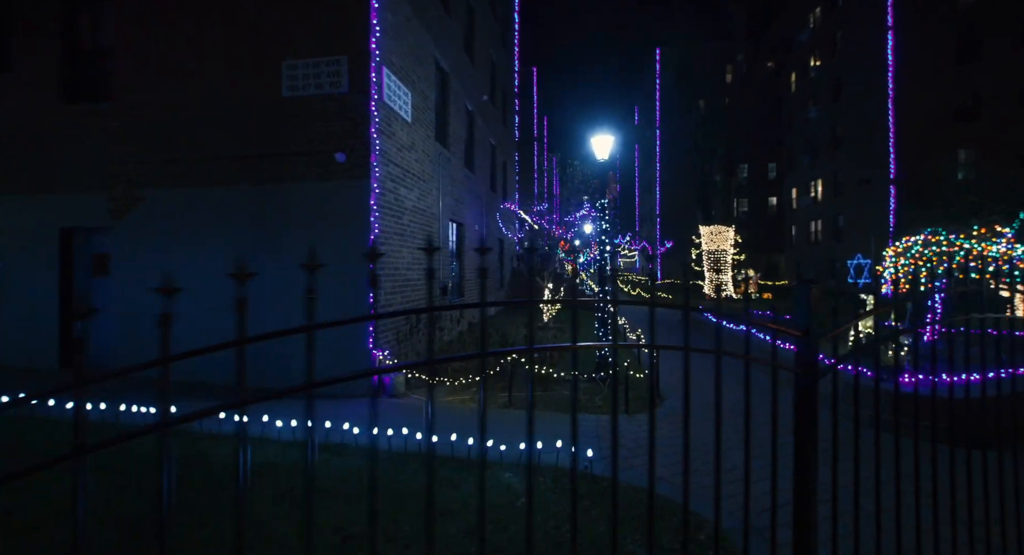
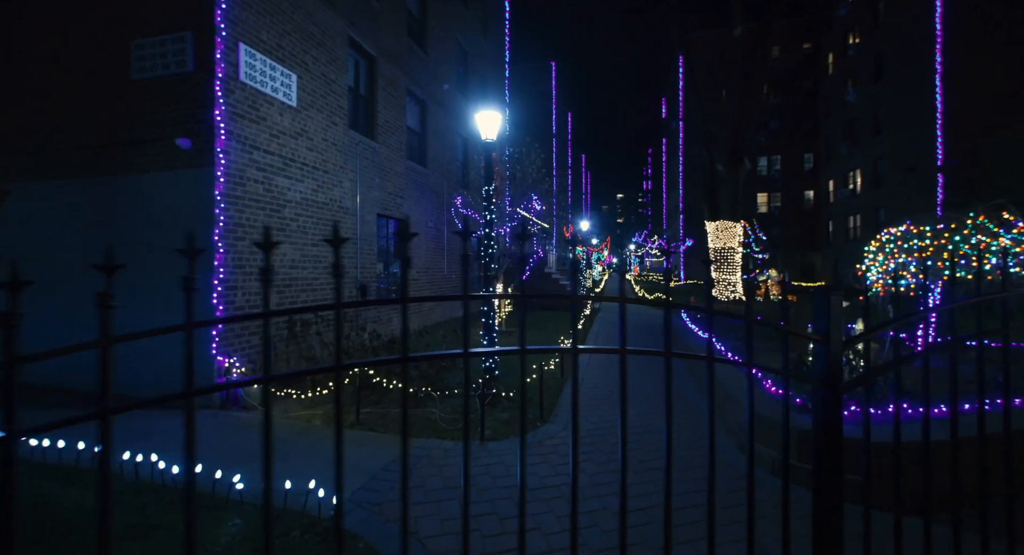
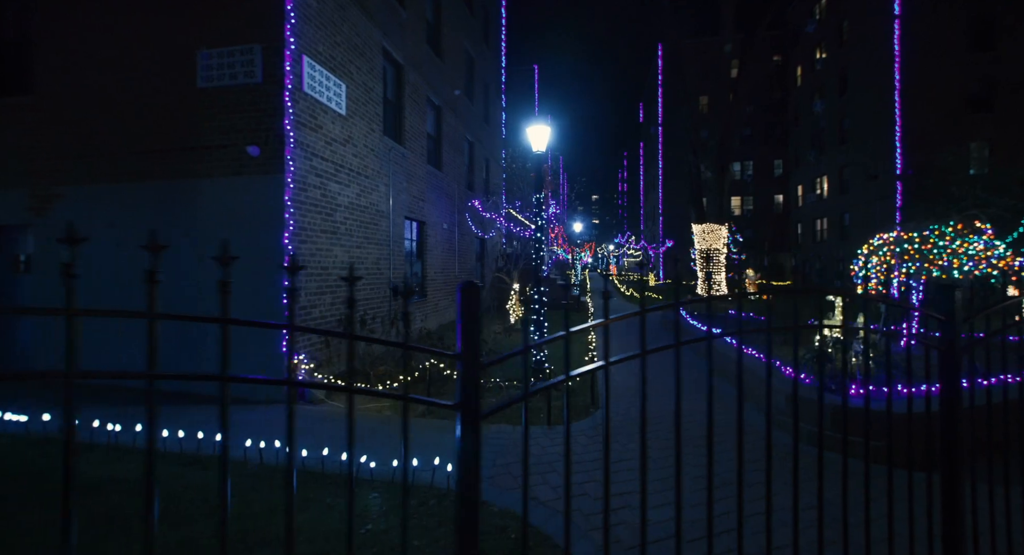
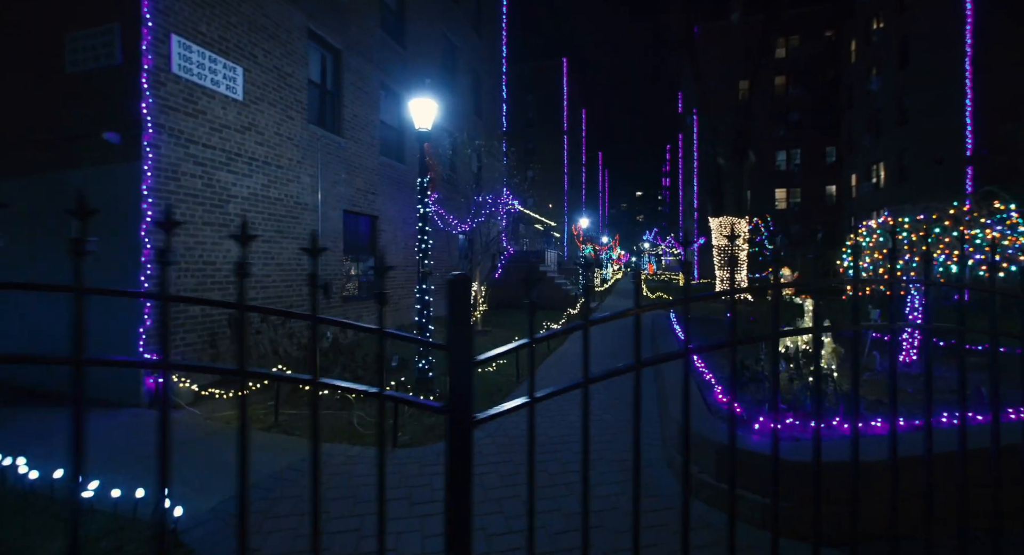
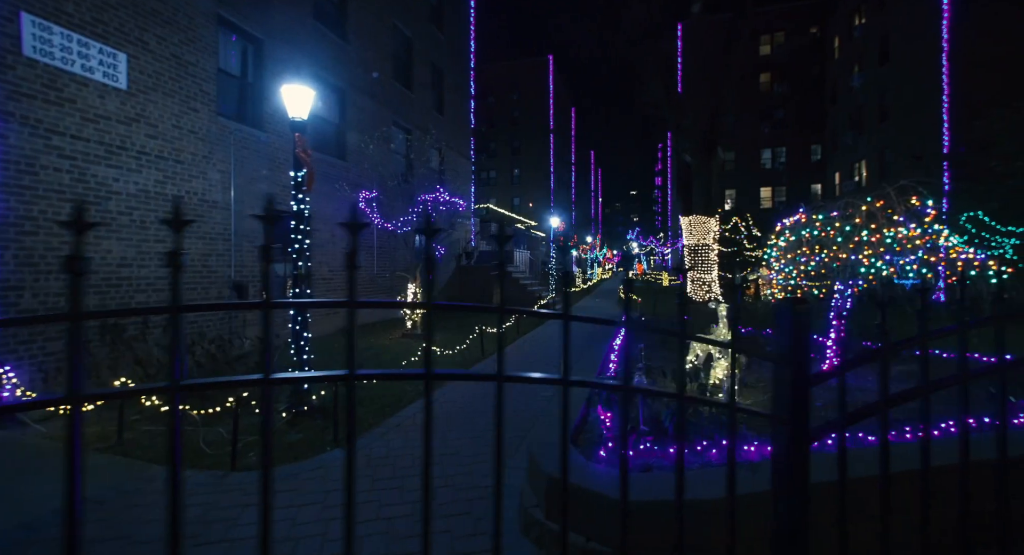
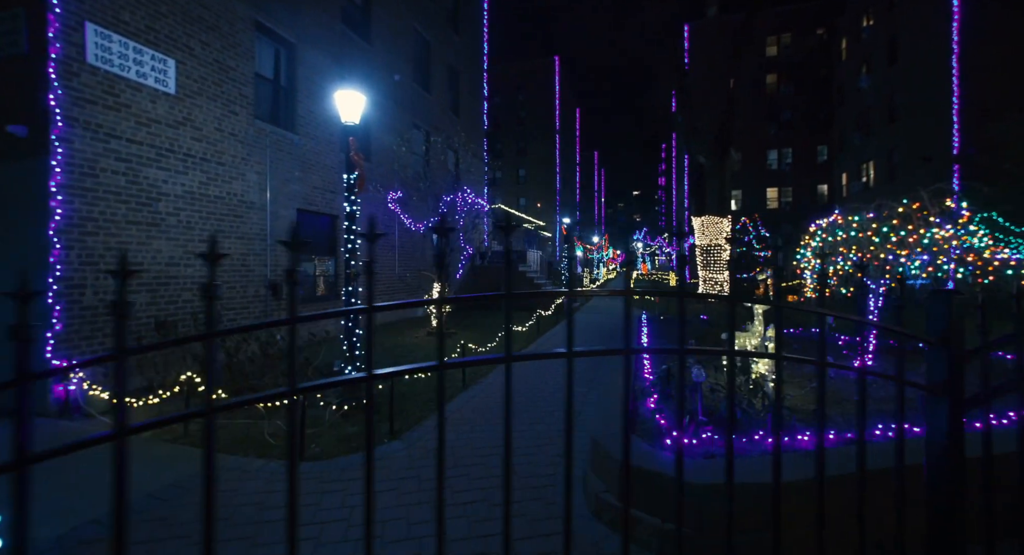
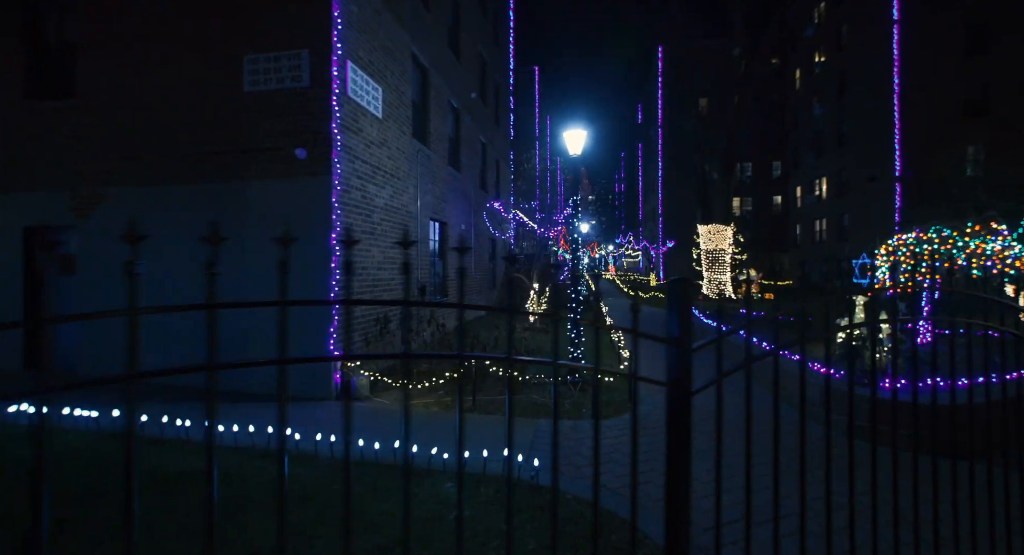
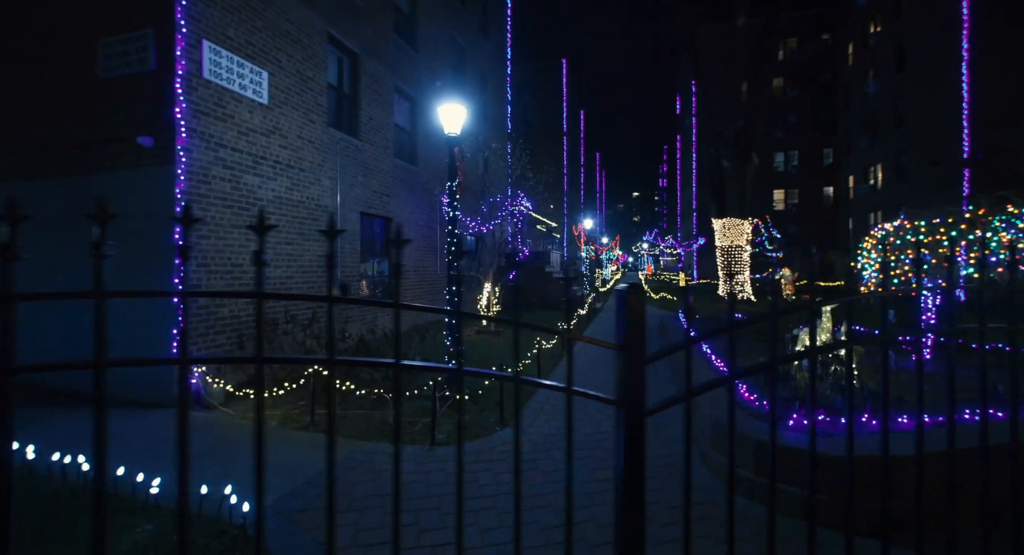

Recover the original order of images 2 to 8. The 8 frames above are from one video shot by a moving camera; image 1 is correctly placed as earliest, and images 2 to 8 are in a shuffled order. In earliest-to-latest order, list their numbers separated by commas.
7, 3, 2, 8, 4, 6, 5
